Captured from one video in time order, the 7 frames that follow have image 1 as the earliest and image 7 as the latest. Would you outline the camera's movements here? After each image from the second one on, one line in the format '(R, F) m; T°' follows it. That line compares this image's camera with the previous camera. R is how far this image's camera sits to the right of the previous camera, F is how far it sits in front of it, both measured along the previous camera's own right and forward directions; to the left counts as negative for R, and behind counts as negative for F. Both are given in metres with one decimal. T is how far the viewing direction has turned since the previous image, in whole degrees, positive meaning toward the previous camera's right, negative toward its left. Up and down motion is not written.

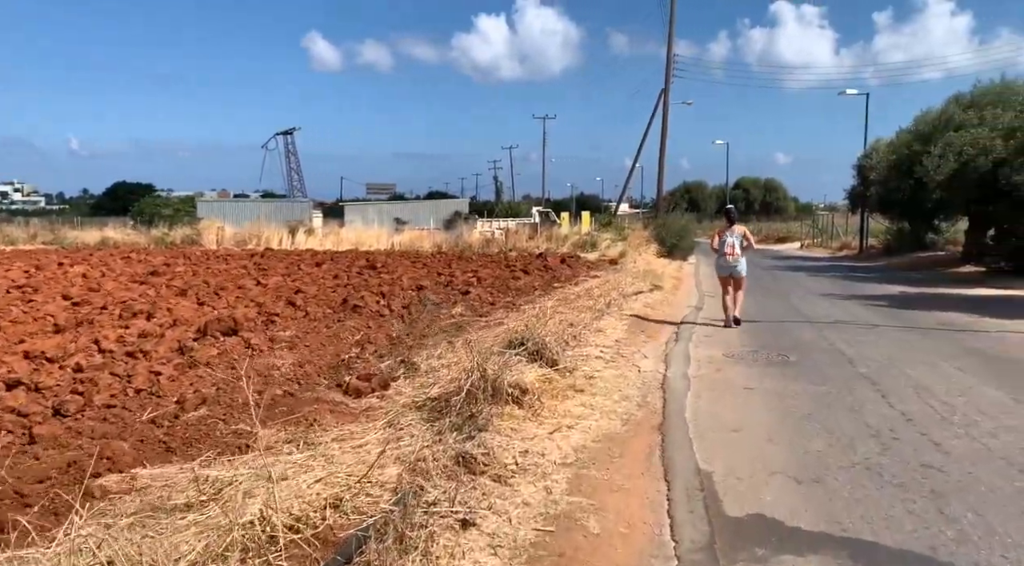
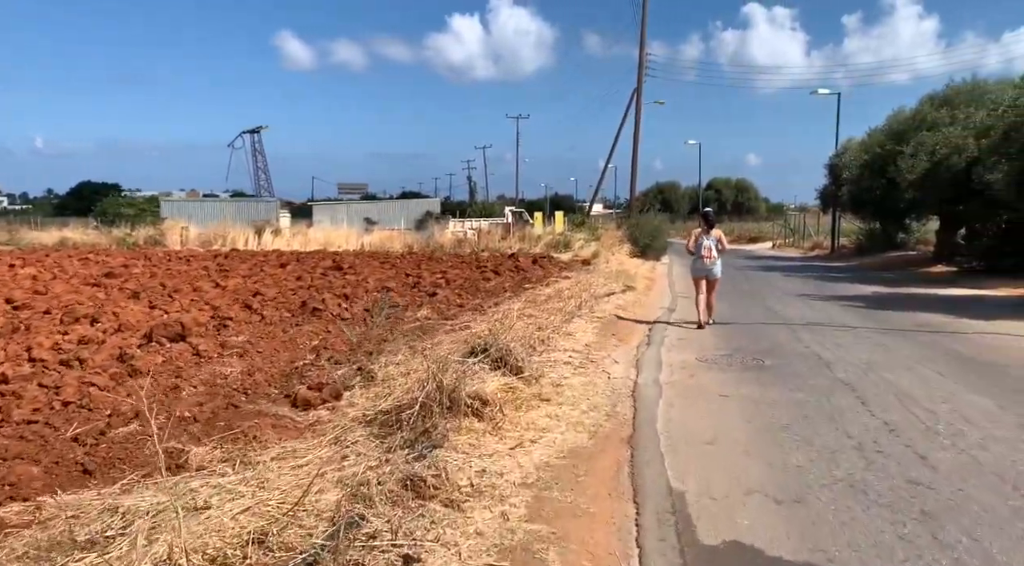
(+0.1, +0.4) m; +2°
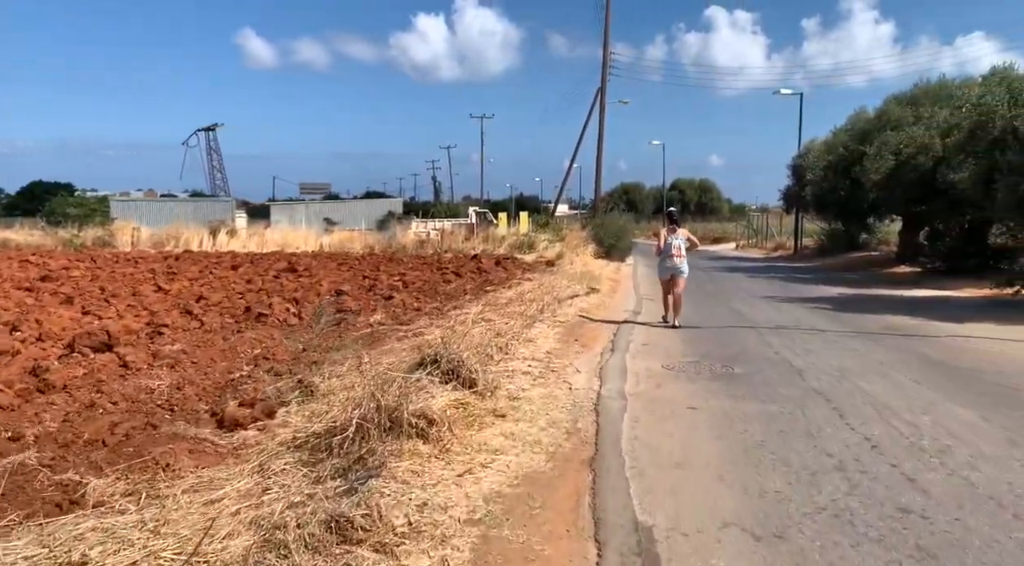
(+0.1, +0.6) m; +2°
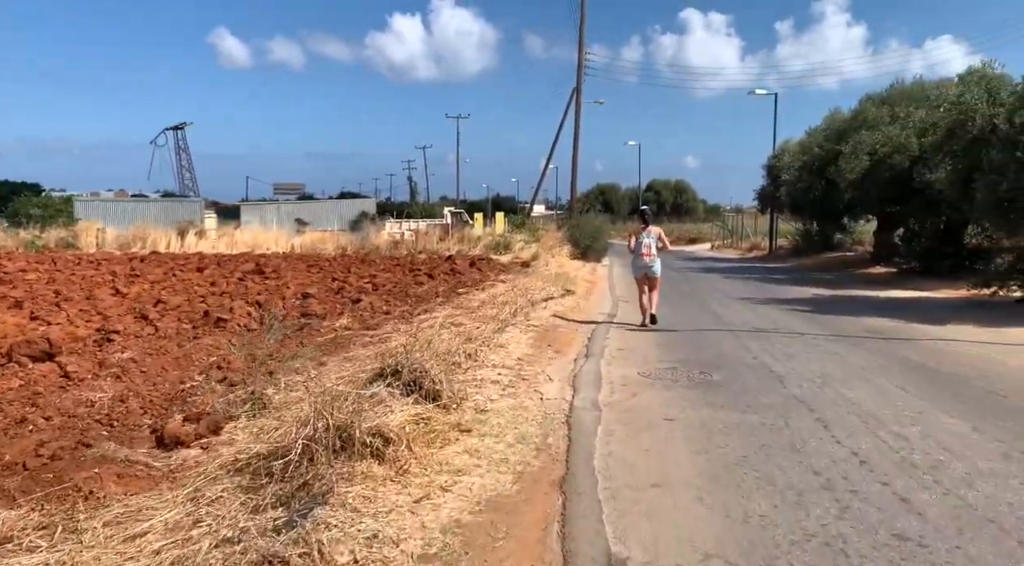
(+0.1, +0.4) m; +2°
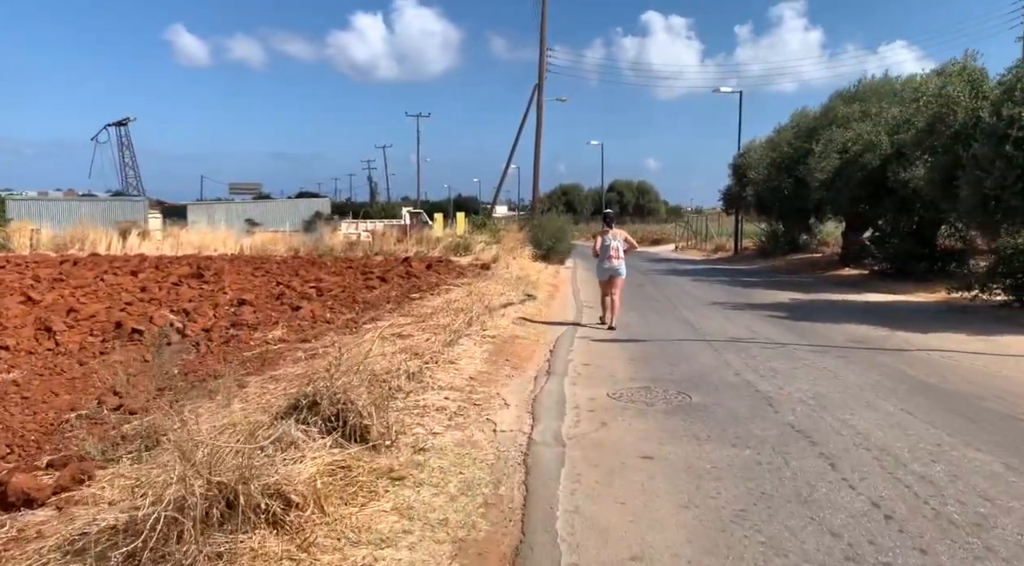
(+0.1, +1.1) m; +3°
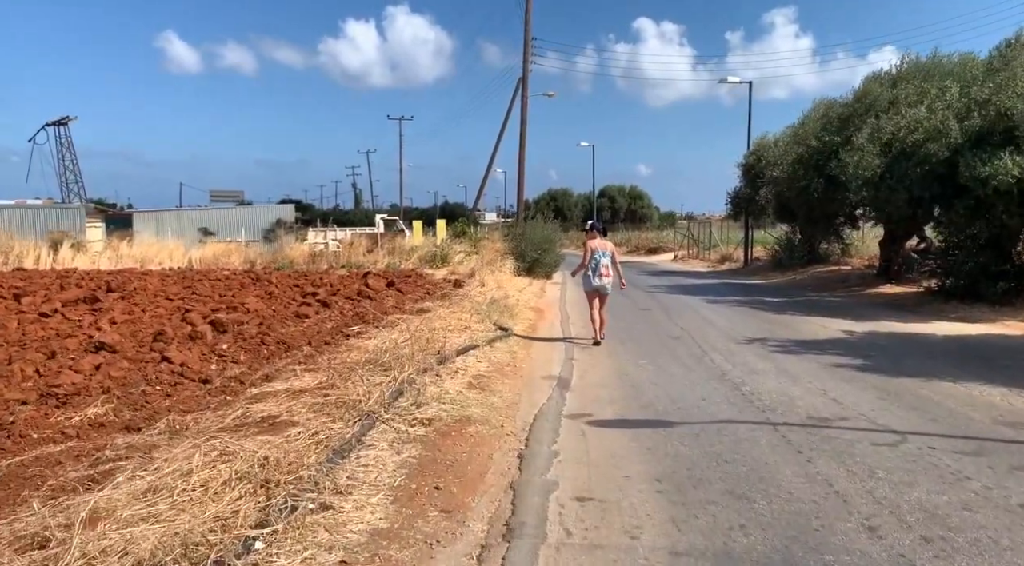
(+0.3, +3.9) m; +1°
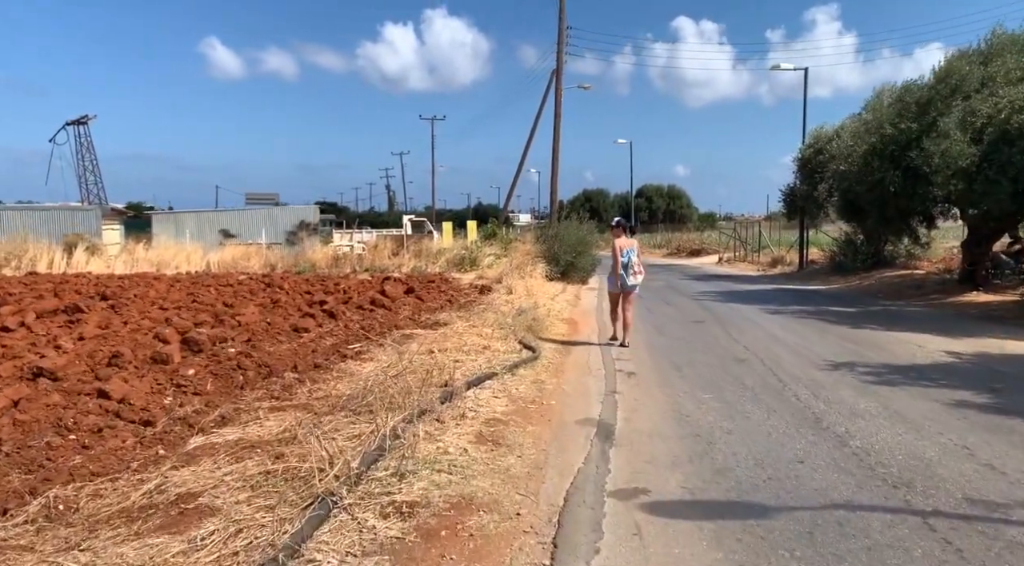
(+0.1, +2.0) m; -2°
